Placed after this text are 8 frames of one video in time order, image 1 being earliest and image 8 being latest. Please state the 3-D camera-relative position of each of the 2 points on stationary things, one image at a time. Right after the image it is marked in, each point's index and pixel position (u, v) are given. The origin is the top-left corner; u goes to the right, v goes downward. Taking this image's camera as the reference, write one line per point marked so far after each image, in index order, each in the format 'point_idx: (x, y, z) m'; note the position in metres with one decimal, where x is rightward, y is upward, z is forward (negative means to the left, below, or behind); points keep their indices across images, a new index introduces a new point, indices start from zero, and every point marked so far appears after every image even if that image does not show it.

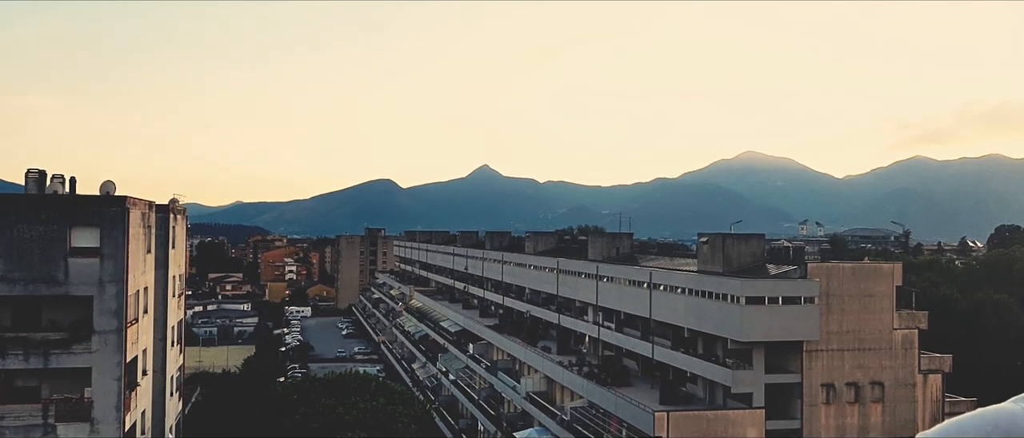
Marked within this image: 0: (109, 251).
0: (-9.2, -0.7, +16.3) m
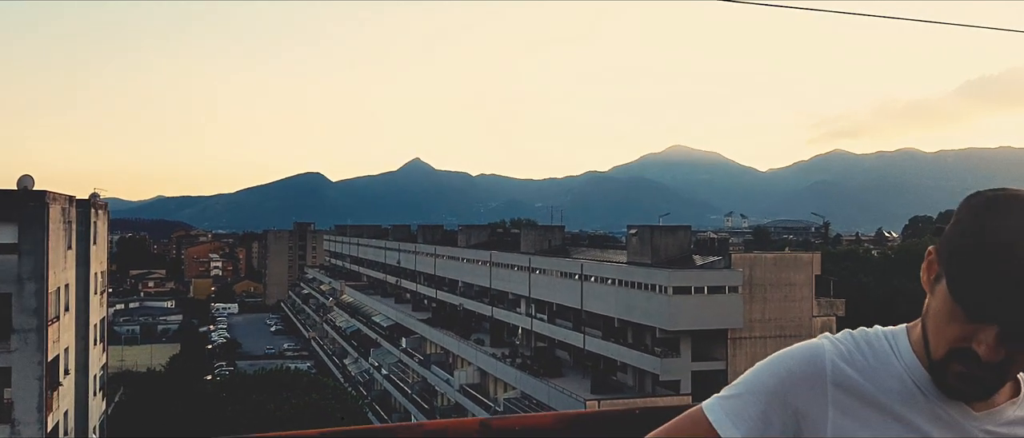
0: (-10.6, -0.6, +16.0) m
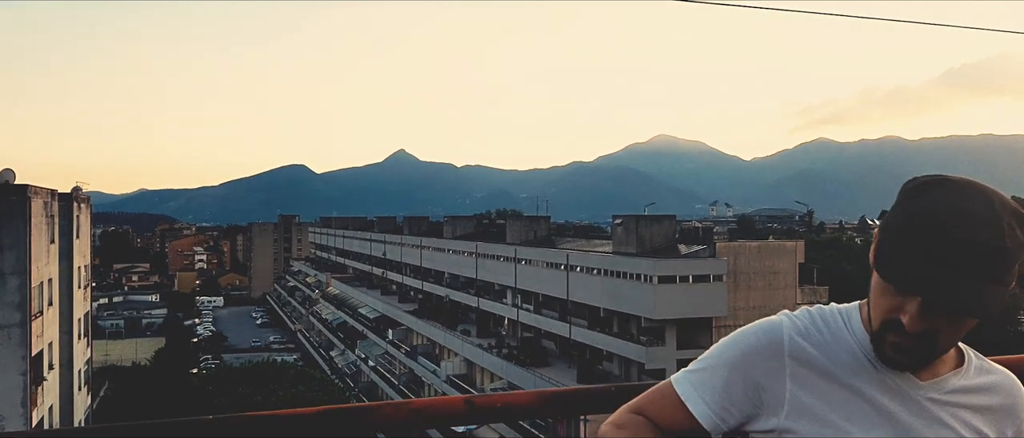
0: (-11.0, -0.5, +16.0) m
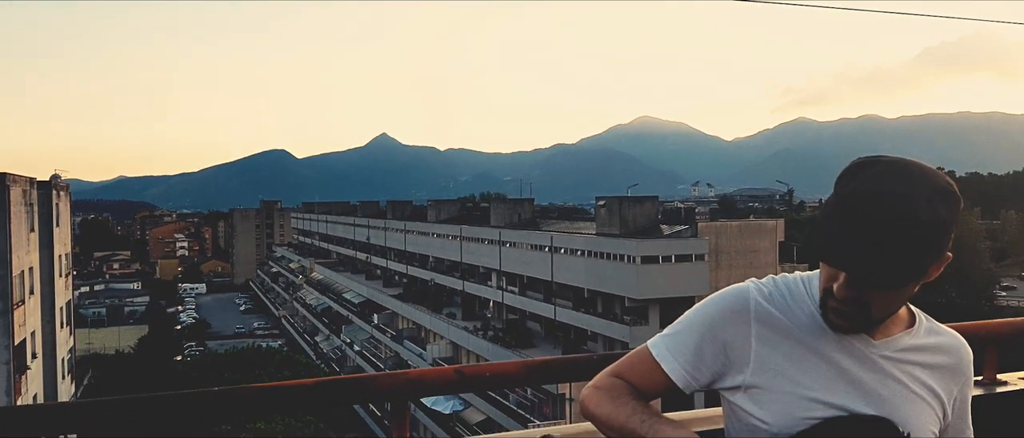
0: (-11.3, -0.3, +16.0) m
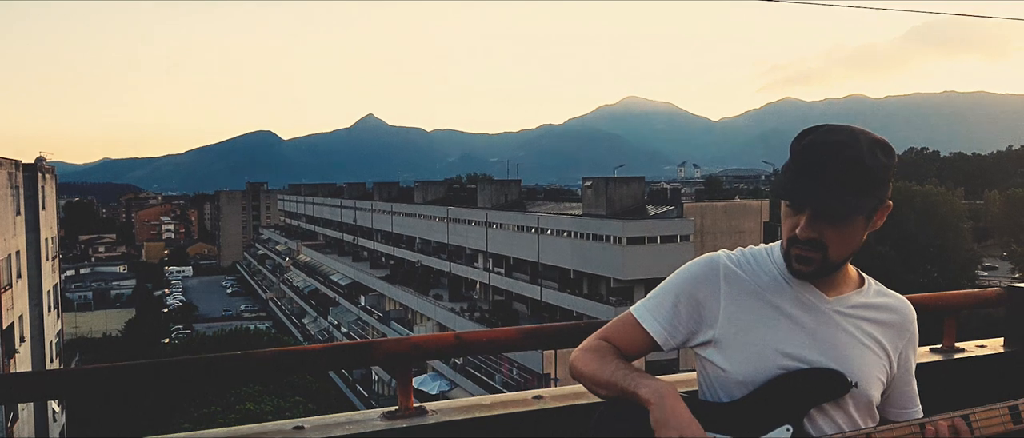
0: (-11.5, +0.1, +16.0) m
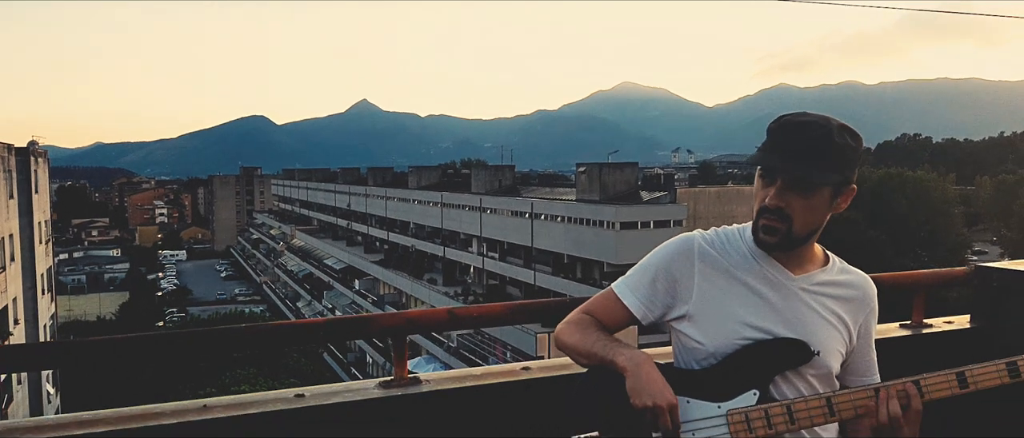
0: (-11.7, +0.5, +16.1) m
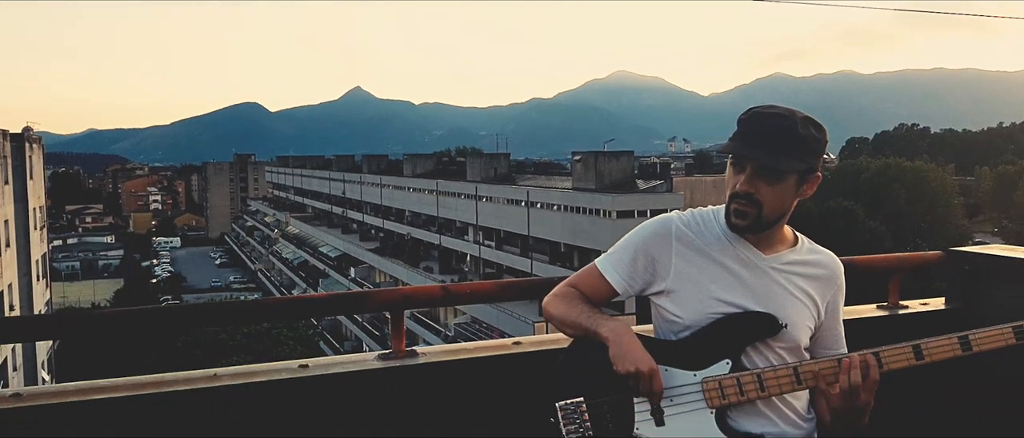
0: (-11.8, +0.8, +16.2) m
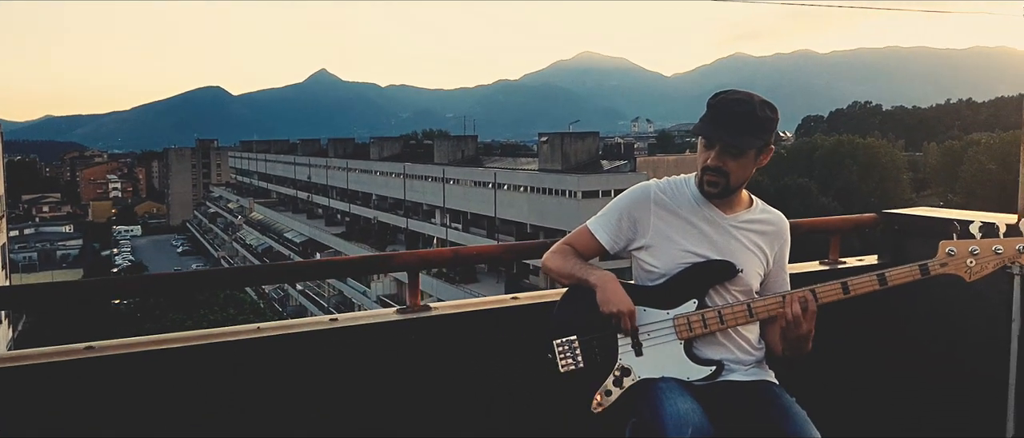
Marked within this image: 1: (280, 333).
0: (-12.4, +1.1, +16.2) m
1: (-1.1, -0.5, +3.6) m
